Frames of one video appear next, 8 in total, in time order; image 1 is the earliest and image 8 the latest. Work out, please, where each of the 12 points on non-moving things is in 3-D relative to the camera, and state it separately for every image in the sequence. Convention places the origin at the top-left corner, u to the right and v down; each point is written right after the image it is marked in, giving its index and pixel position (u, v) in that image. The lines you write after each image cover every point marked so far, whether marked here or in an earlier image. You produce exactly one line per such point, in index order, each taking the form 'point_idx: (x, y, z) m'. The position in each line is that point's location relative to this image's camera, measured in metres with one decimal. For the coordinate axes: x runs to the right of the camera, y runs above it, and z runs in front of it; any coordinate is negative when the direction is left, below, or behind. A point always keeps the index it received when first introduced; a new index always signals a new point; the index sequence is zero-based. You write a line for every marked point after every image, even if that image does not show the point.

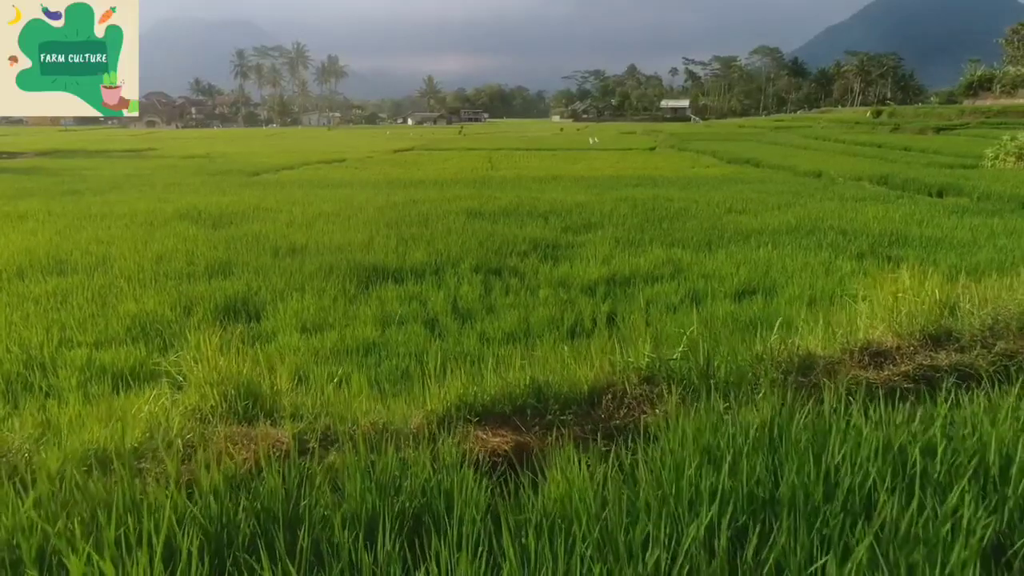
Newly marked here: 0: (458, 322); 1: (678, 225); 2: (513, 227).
0: (-0.2, -0.1, +3.1) m
1: (+1.1, +0.4, +5.5) m
2: (0.0, +0.4, +5.3) m
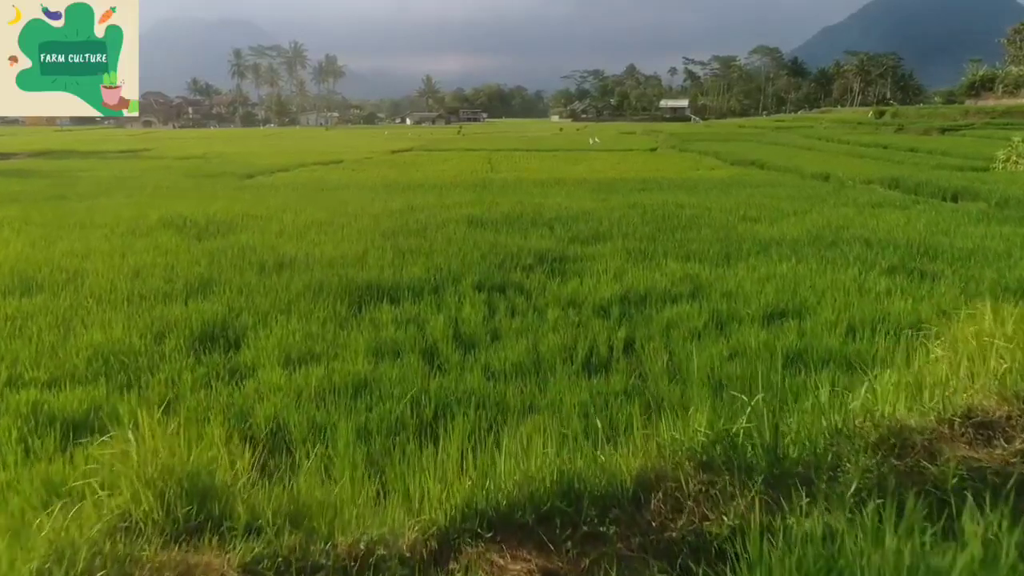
0: (-0.2, -0.2, +2.8) m
1: (+1.1, +0.3, +5.1) m
2: (0.0, +0.3, +5.0) m
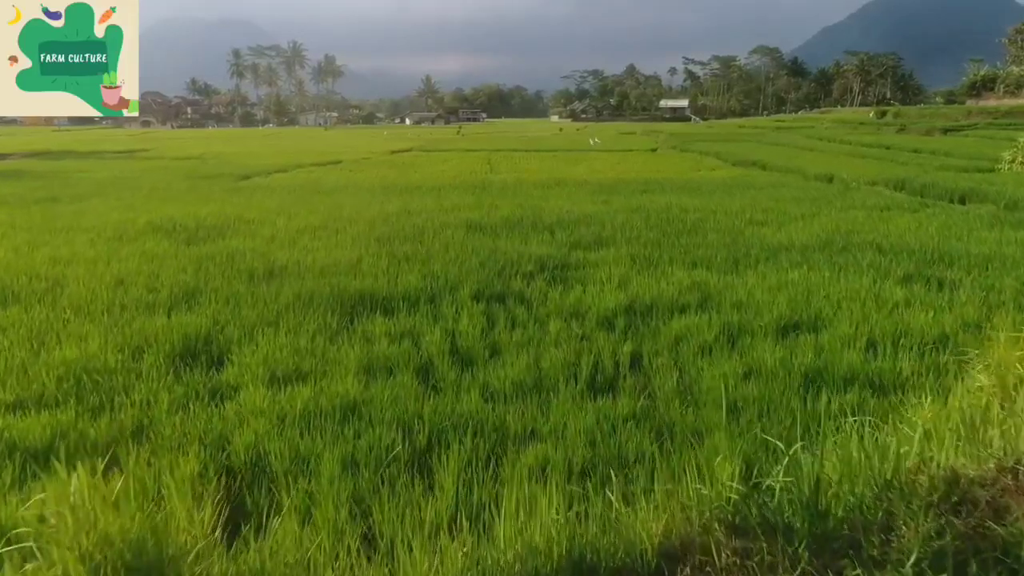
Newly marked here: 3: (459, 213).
0: (-0.2, -0.3, +2.7) m
1: (+1.1, +0.3, +5.0) m
2: (0.0, +0.3, +4.8) m
3: (-0.4, +0.6, +6.2) m
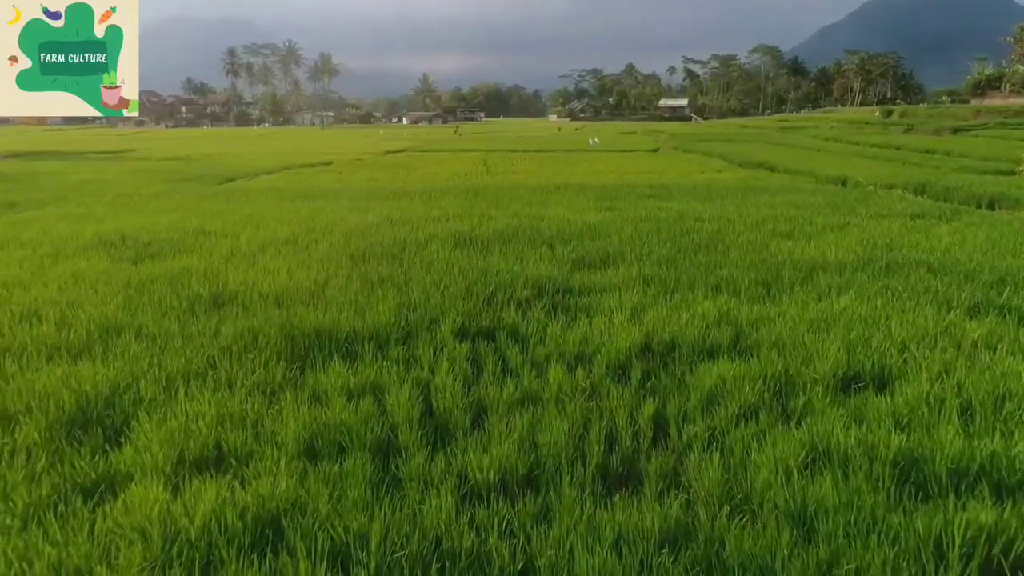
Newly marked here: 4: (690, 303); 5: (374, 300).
0: (-0.2, -0.4, +2.0) m
1: (+1.1, +0.2, +4.3) m
2: (0.0, +0.1, +4.2) m
3: (-0.4, +0.4, +5.5) m
4: (+0.7, -0.1, +3.4) m
5: (-0.6, -0.1, +3.4) m
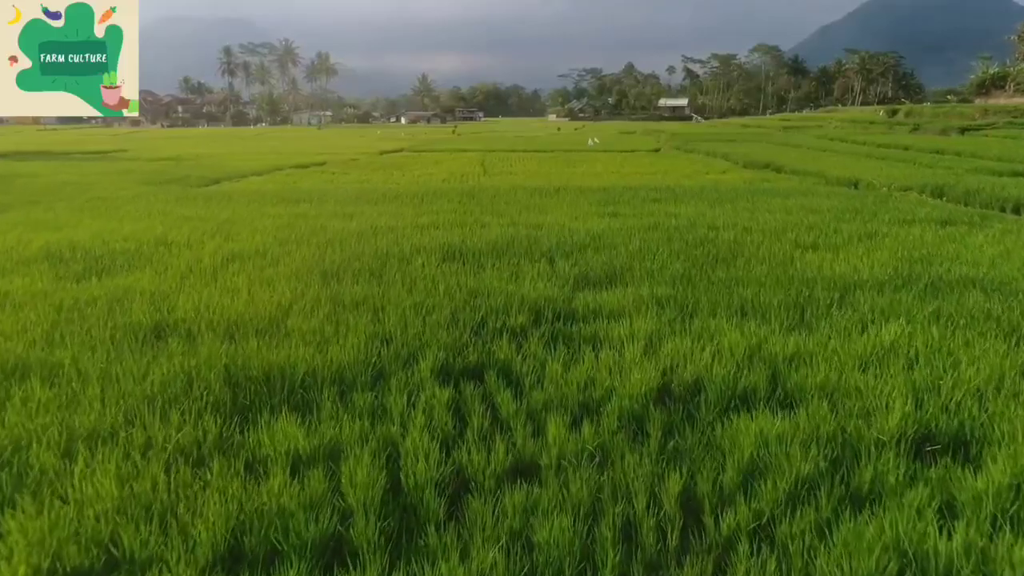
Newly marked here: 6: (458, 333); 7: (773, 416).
0: (-0.2, -0.5, +1.5) m
1: (+1.1, +0.1, +3.8) m
2: (0.0, 0.0, +3.7) m
3: (-0.5, +0.3, +5.0) m
4: (+0.7, -0.2, +2.9) m
5: (-0.6, -0.1, +2.9) m
6: (-0.2, -0.2, +2.9) m
7: (+0.7, -0.3, +2.1) m
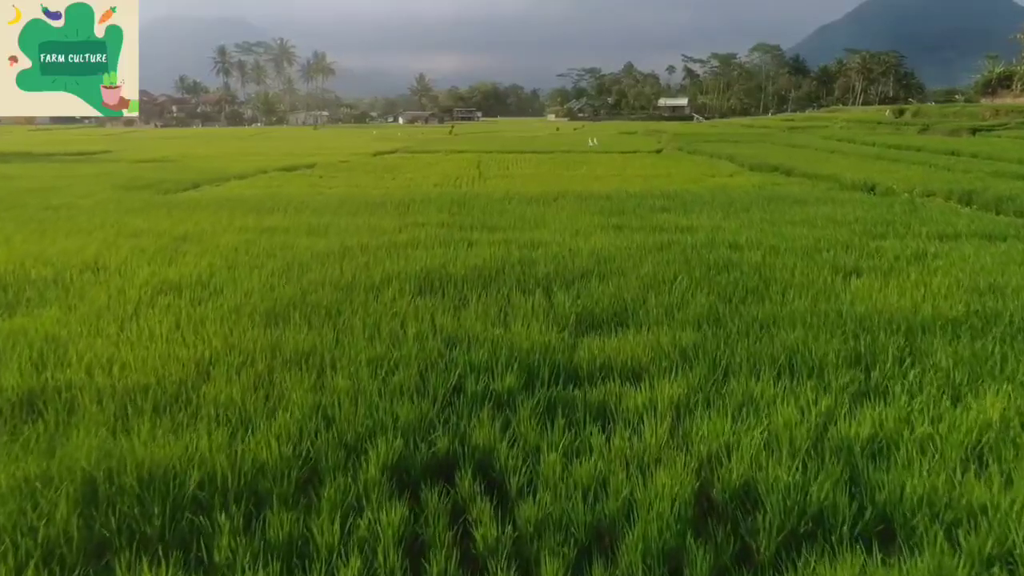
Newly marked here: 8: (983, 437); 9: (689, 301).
0: (-0.3, -0.6, +0.8) m
1: (+1.0, -0.1, +3.2) m
2: (-0.1, -0.1, +3.0) m
3: (-0.5, +0.2, +4.3) m
4: (+0.7, -0.3, +2.2) m
5: (-0.6, -0.3, +2.2) m
6: (-0.2, -0.3, +2.2) m
7: (+0.6, -0.5, +1.5) m
8: (+1.1, -0.4, +2.0) m
9: (+0.7, 0.0, +3.3) m
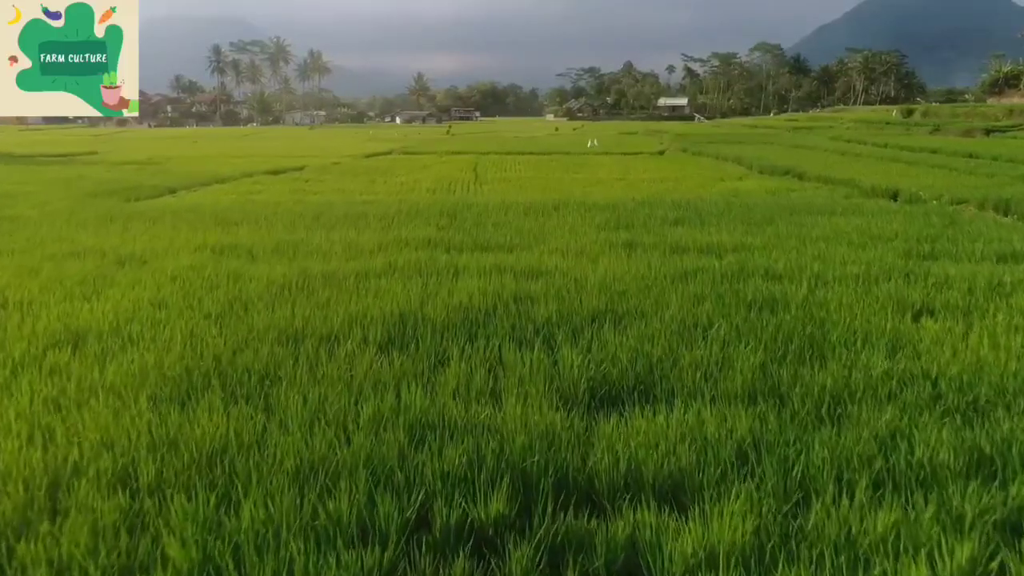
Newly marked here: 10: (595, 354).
0: (-0.3, -0.8, +0.1) m
1: (+1.0, -0.3, +2.4) m
2: (-0.1, -0.3, +2.3) m
3: (-0.5, 0.0, +3.6) m
4: (+0.6, -0.5, +1.5) m
5: (-0.7, -0.5, +1.4) m
6: (-0.3, -0.5, +1.5) m
7: (+0.6, -0.7, +0.7) m
8: (+1.1, -0.5, +1.3) m
9: (+0.7, -0.2, +2.5) m
10: (+0.3, -0.2, +2.6) m
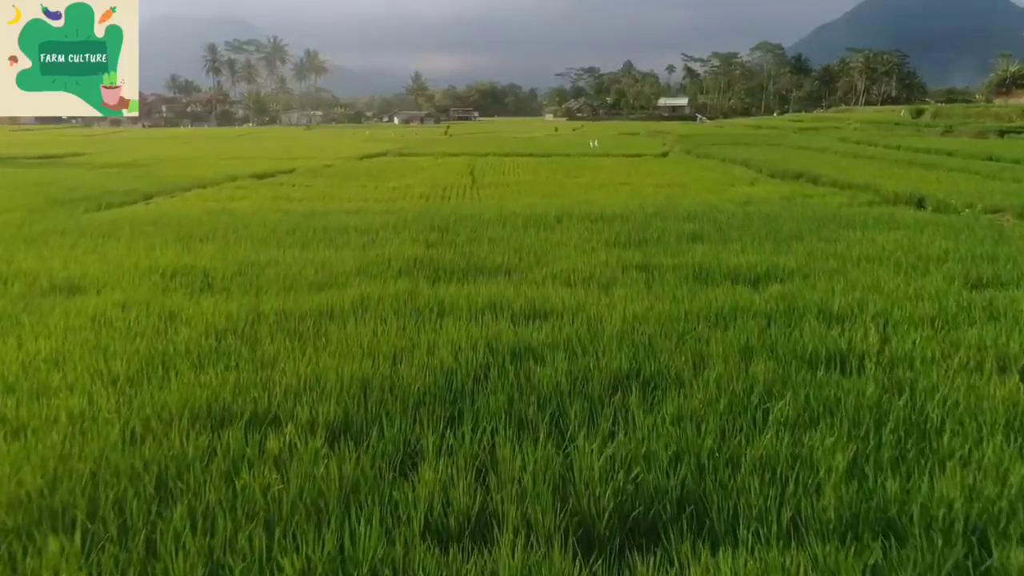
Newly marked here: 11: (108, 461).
0: (-0.3, -1.0, -0.6) m
1: (+1.0, -0.4, +1.7) m
2: (-0.1, -0.4, +1.6) m
3: (-0.5, -0.1, +2.9) m
4: (+0.6, -0.6, +0.8) m
5: (-0.7, -0.6, +0.8) m
6: (-0.3, -0.6, +0.8) m
7: (+0.6, -0.8, 0.0) m
8: (+1.1, -0.7, +0.6) m
9: (+0.7, -0.4, +1.8) m
10: (+0.3, -0.4, +1.9) m
11: (-0.9, -0.4, +1.8) m
